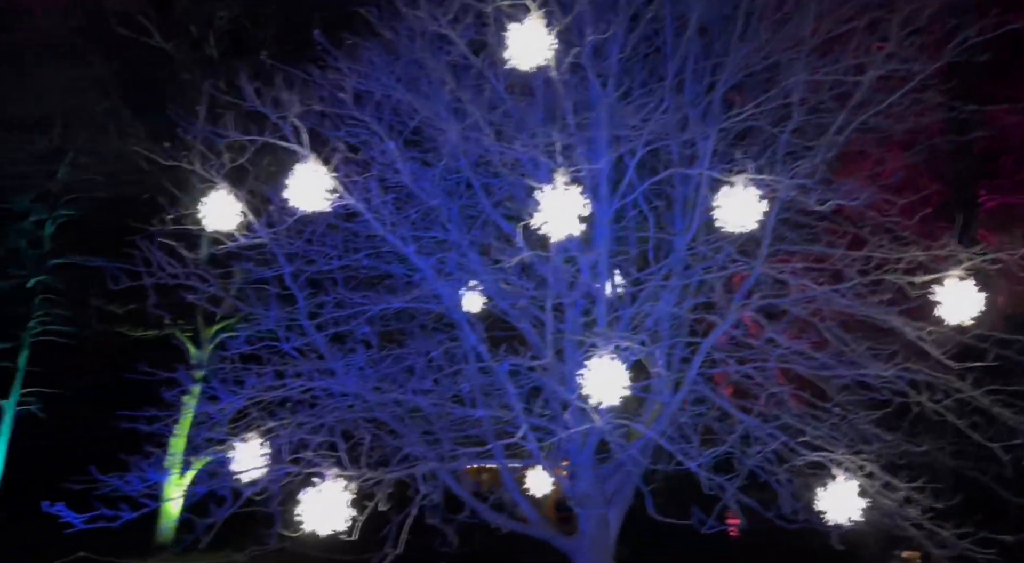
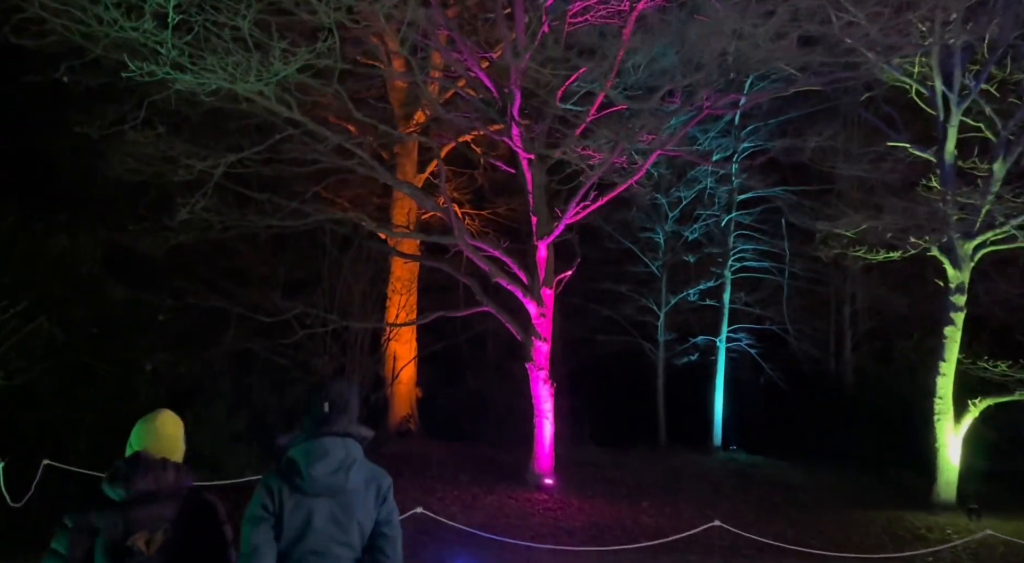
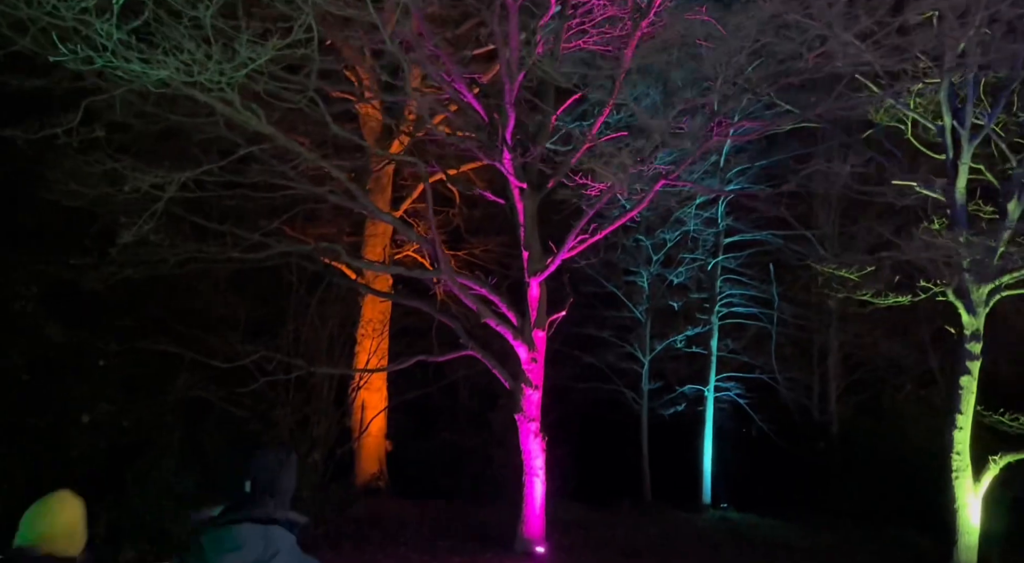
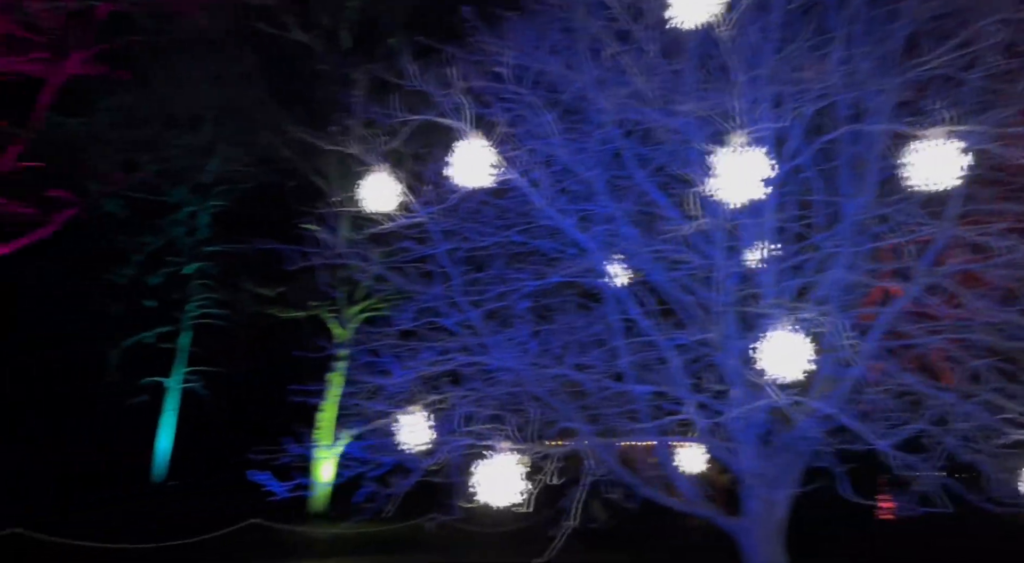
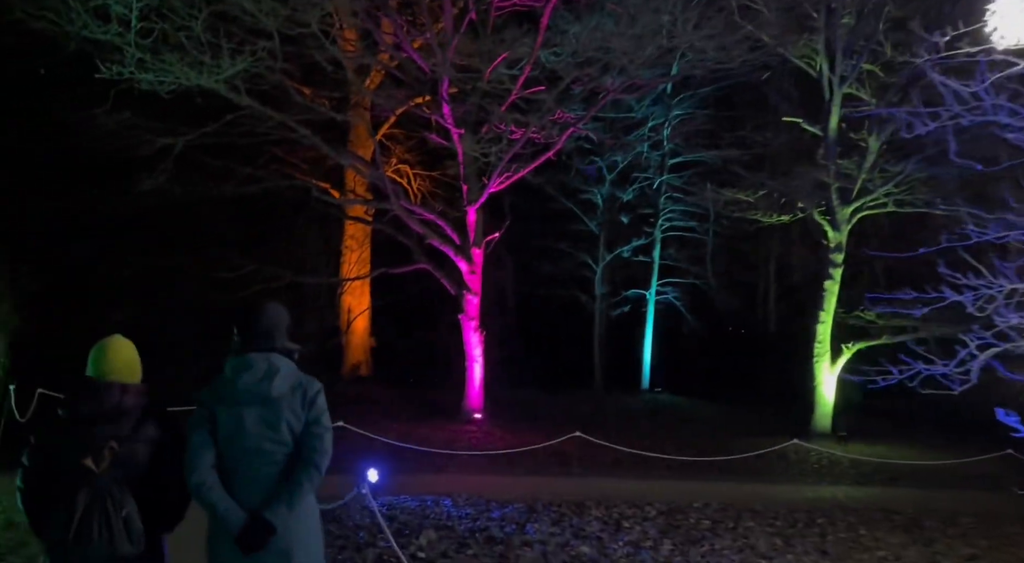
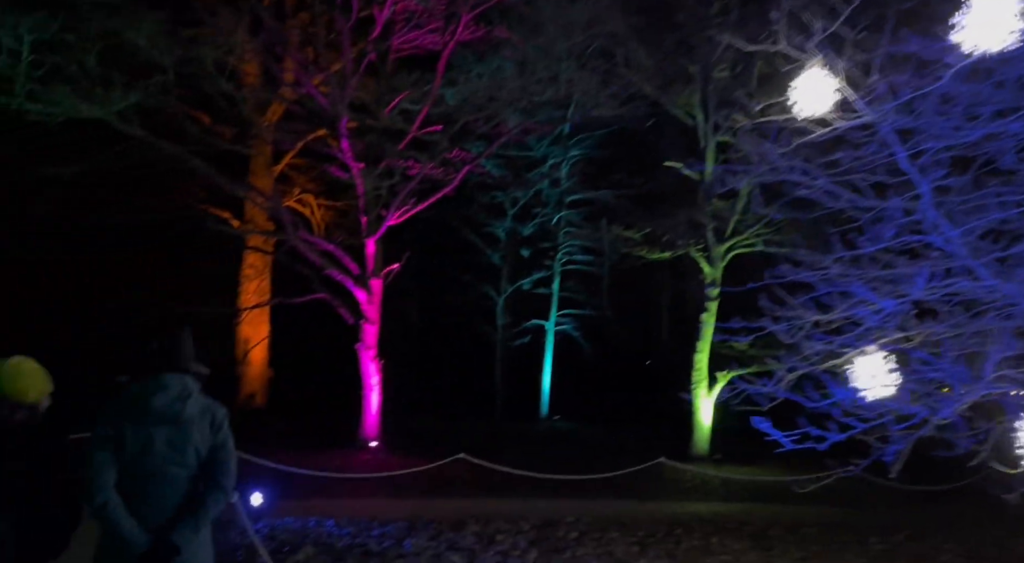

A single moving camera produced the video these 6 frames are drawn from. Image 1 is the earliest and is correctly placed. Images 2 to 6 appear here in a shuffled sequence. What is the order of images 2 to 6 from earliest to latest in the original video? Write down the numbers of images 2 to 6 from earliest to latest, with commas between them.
4, 6, 5, 2, 3
